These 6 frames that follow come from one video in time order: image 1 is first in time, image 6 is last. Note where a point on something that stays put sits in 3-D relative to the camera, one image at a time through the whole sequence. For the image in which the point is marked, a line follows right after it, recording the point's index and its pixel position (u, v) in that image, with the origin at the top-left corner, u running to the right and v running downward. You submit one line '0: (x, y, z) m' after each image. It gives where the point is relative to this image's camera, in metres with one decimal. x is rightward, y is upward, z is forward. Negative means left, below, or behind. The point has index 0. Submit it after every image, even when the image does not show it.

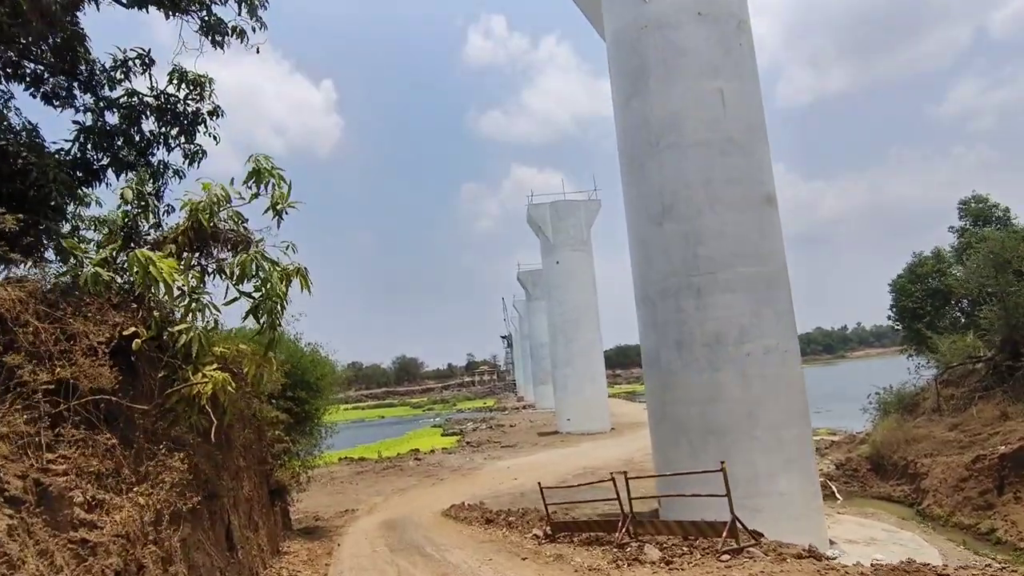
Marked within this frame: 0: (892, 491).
0: (+10.1, -5.5, +15.9) m
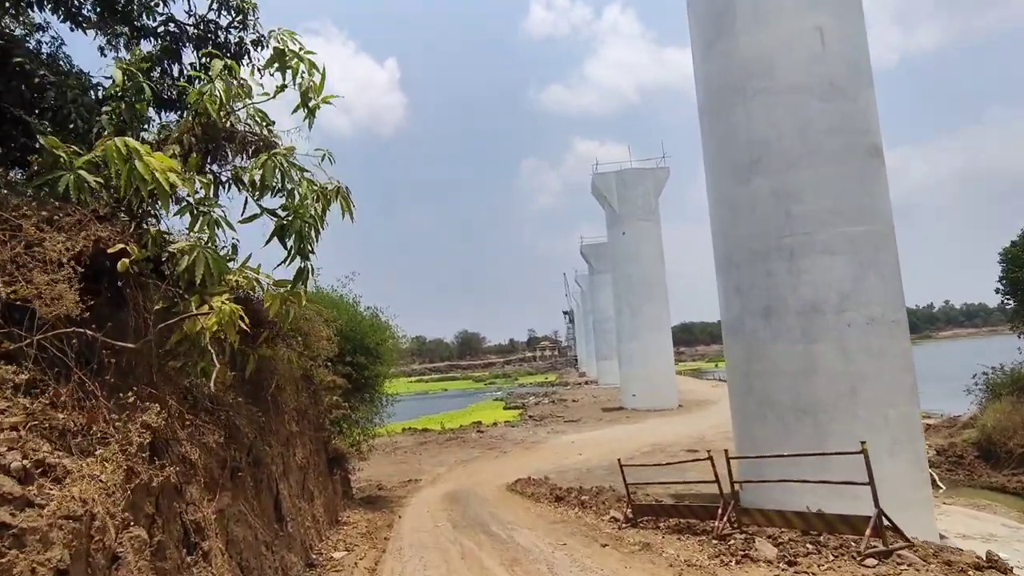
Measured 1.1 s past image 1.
0: (+11.8, -4.7, +14.2) m
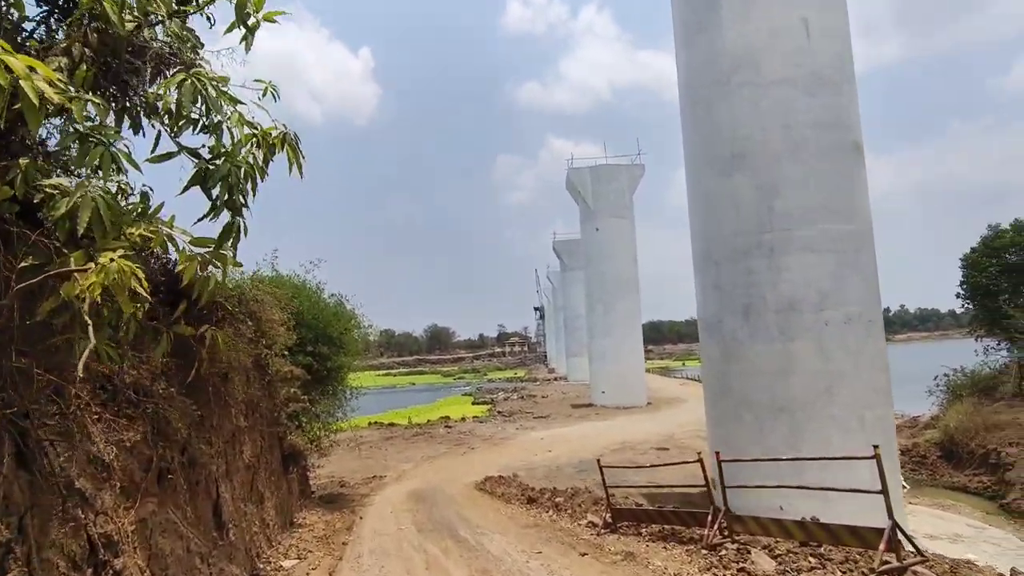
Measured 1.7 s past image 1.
0: (+11.0, -4.7, +14.3) m
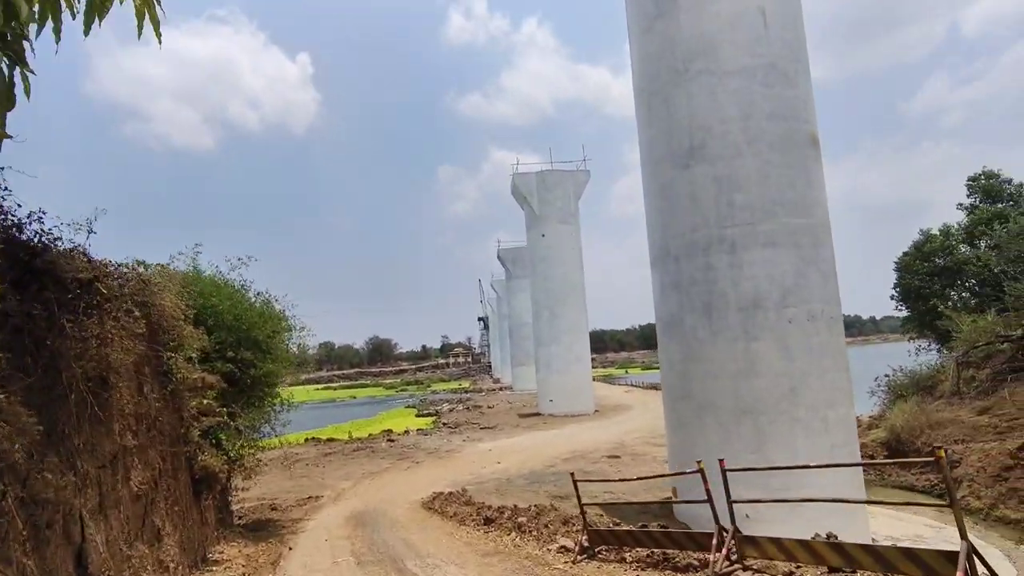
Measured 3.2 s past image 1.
0: (+9.8, -4.7, +14.4) m
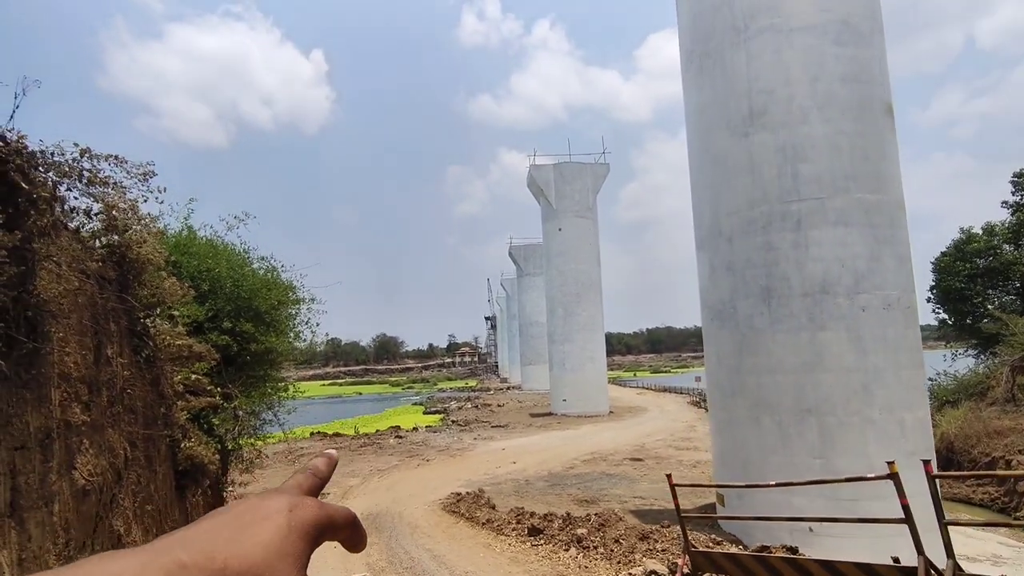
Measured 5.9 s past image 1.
0: (+10.3, -4.6, +13.2) m
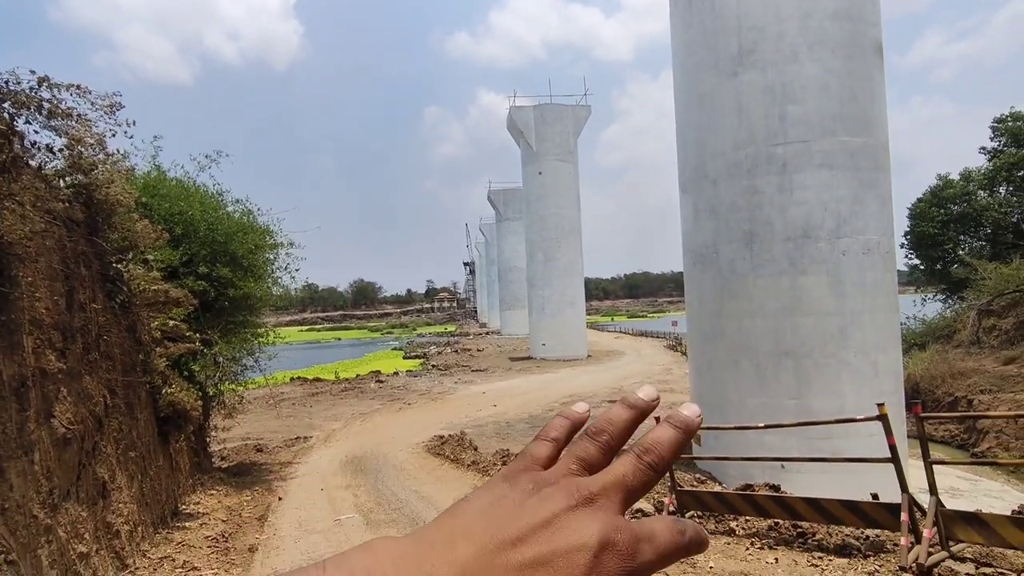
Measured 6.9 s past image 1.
0: (+9.9, -3.4, +13.8) m
